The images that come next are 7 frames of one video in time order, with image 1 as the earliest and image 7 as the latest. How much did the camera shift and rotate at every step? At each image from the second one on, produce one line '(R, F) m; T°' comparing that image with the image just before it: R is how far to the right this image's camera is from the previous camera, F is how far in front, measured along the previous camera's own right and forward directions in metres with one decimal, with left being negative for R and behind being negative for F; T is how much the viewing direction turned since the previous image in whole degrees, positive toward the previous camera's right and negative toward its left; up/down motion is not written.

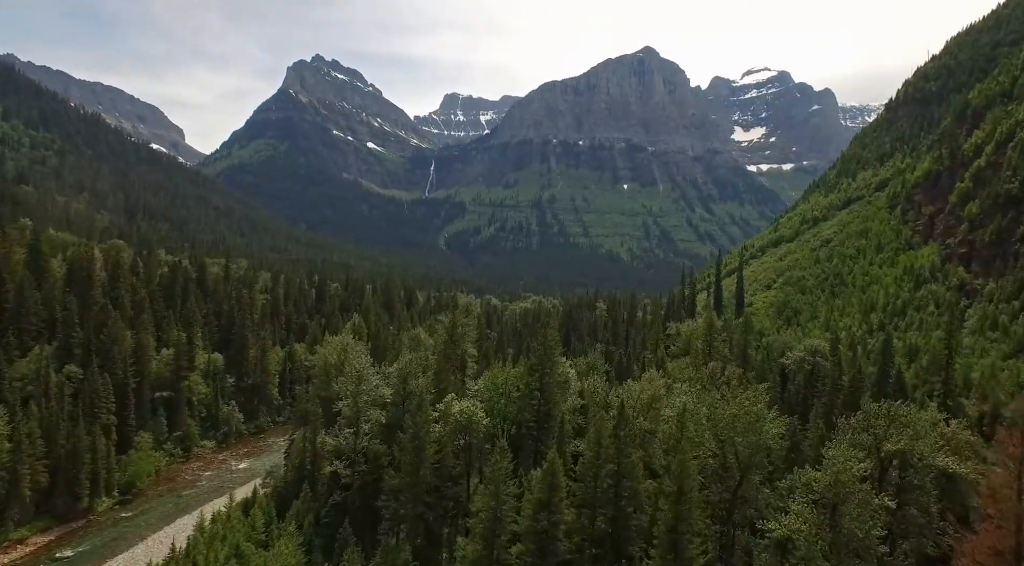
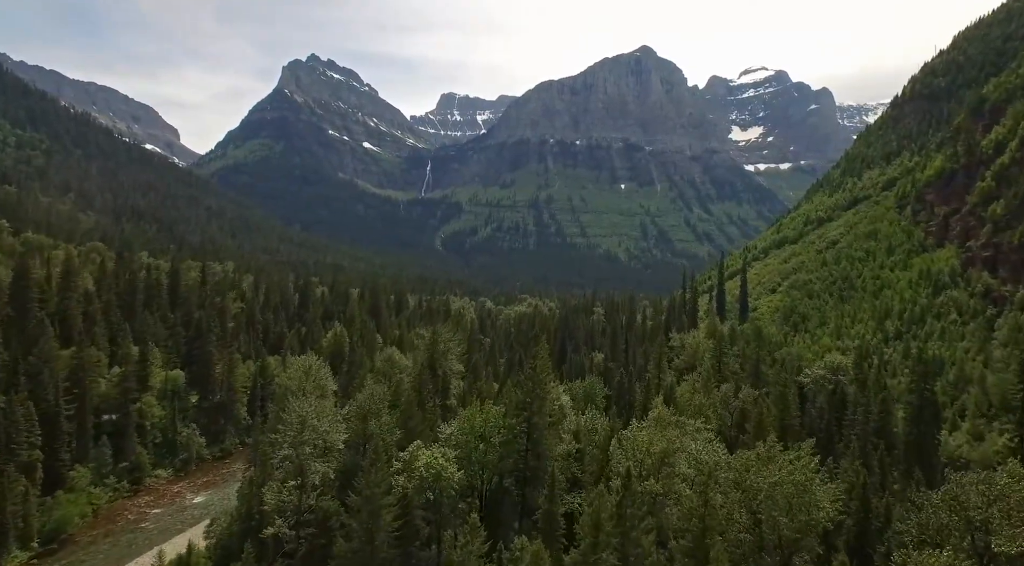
(+1.0, +8.5) m; 0°
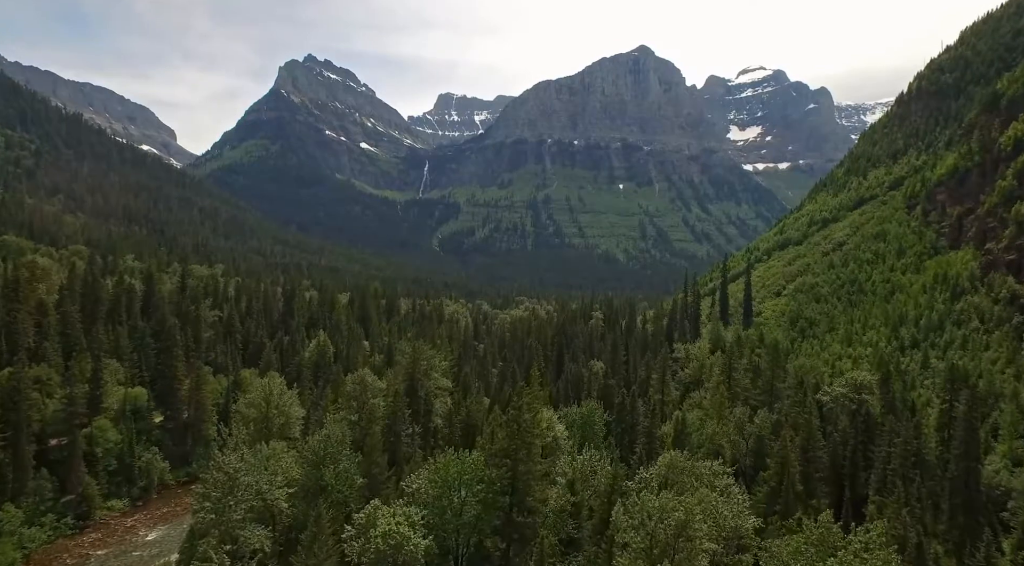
(+0.8, +7.1) m; 0°
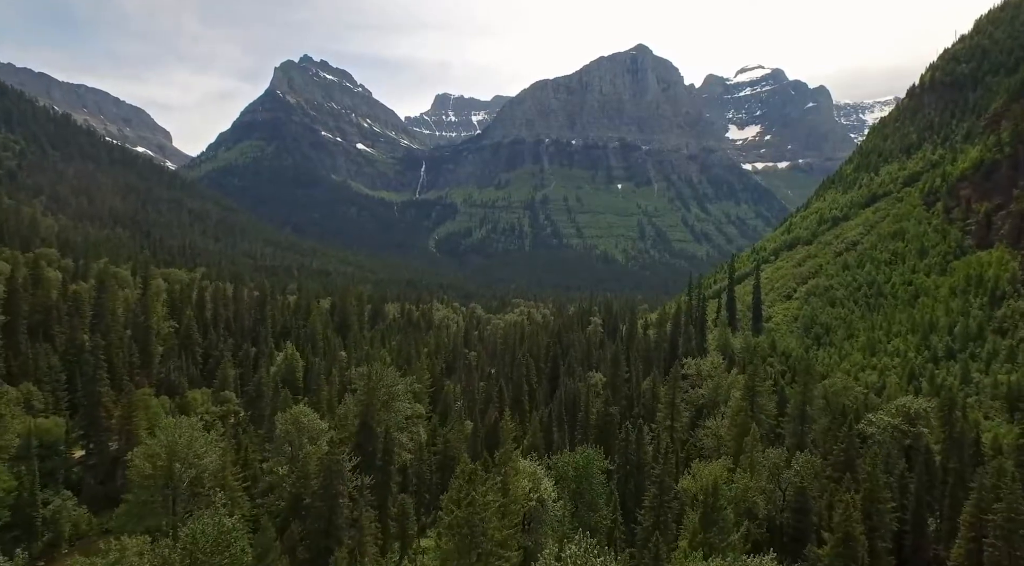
(+1.6, +12.2) m; 0°
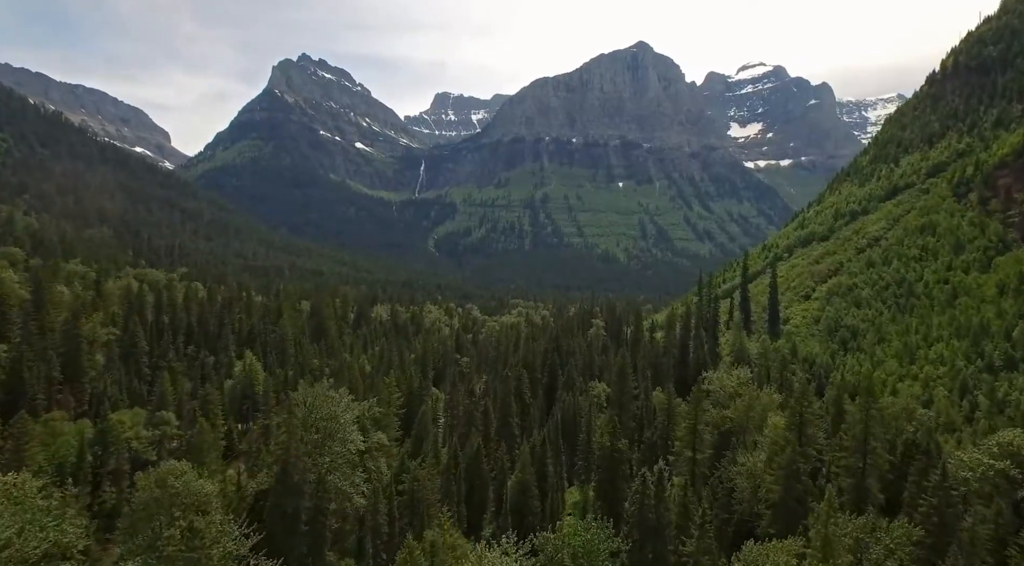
(+1.4, +14.0) m; 0°
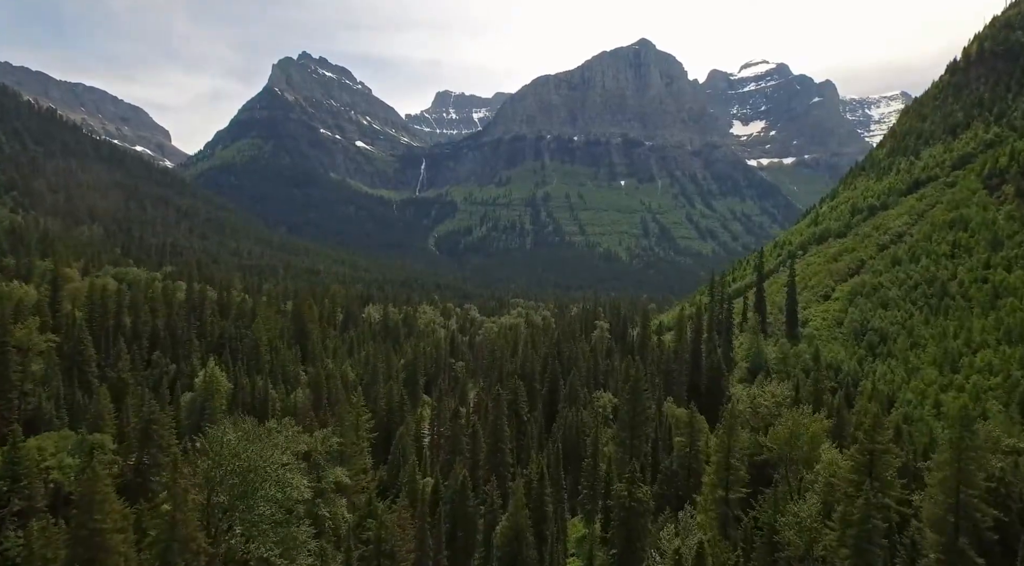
(+0.8, +11.3) m; 0°
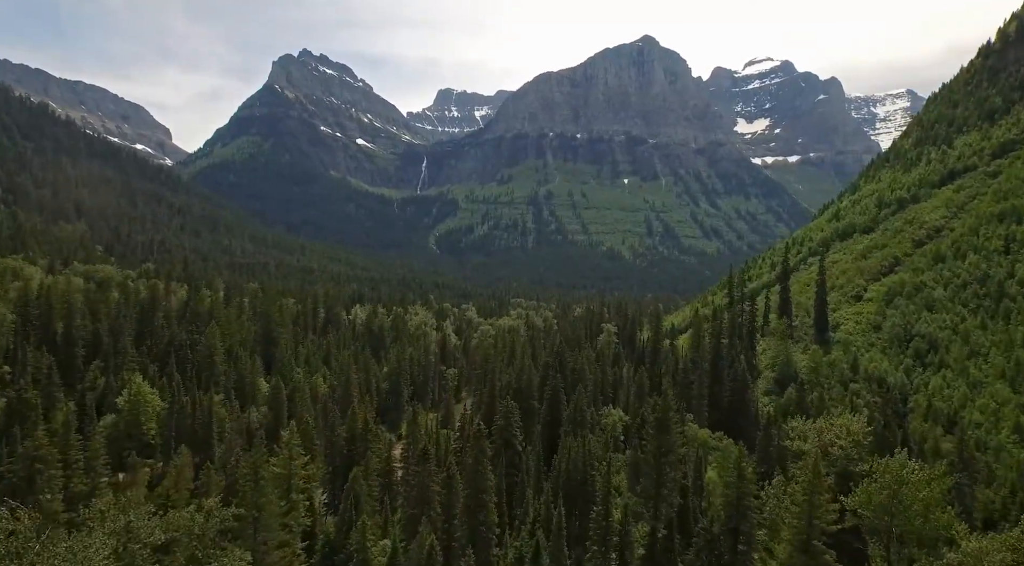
(+1.0, +15.5) m; 0°
